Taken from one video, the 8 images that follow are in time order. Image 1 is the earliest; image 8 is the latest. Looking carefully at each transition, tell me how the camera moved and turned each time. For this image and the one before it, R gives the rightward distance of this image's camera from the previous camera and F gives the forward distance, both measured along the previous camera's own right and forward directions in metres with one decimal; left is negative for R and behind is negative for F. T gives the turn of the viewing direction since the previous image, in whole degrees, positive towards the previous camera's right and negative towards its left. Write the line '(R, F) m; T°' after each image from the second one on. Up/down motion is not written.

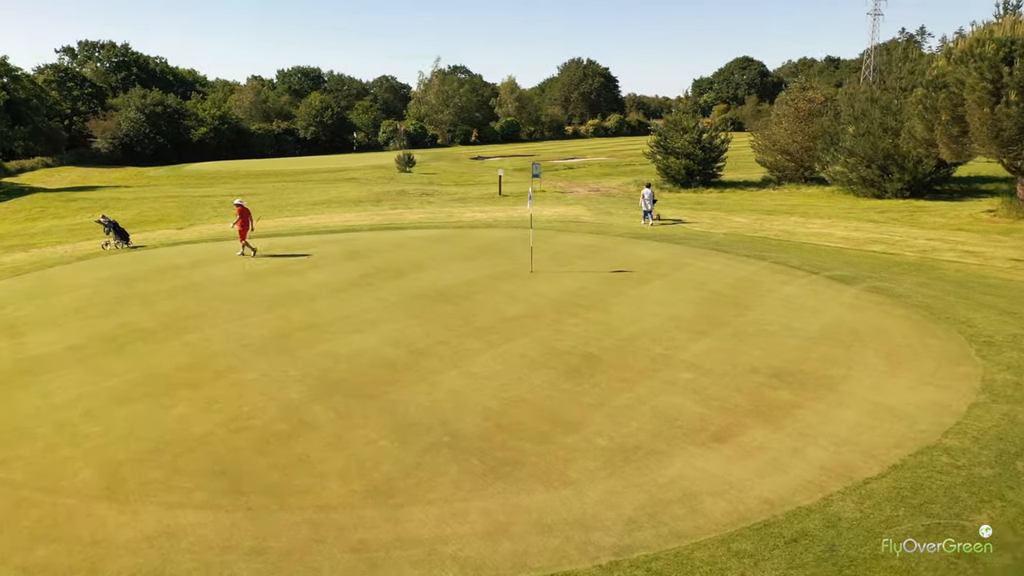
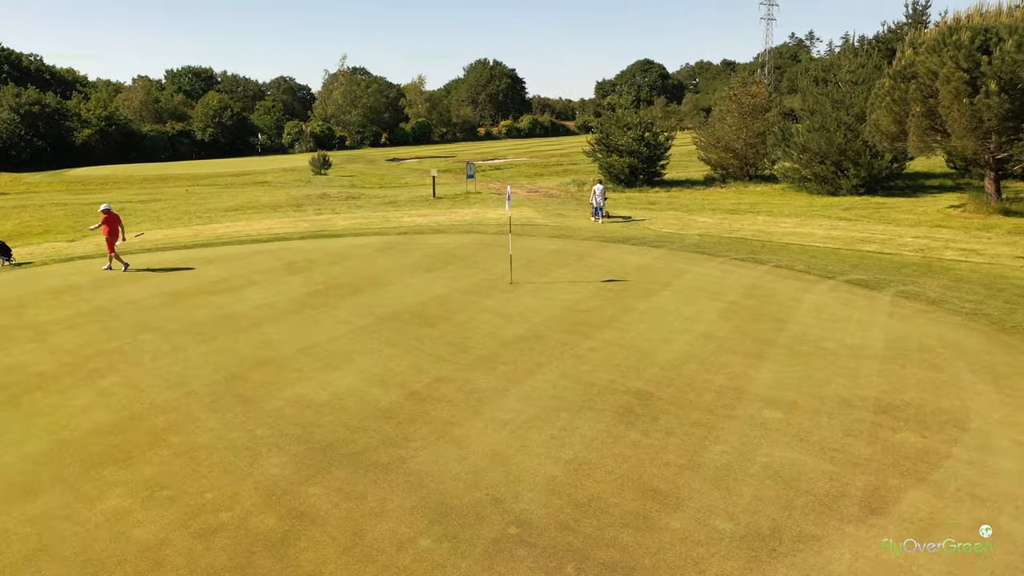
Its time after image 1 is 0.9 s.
(-1.4, +2.6) m; +7°
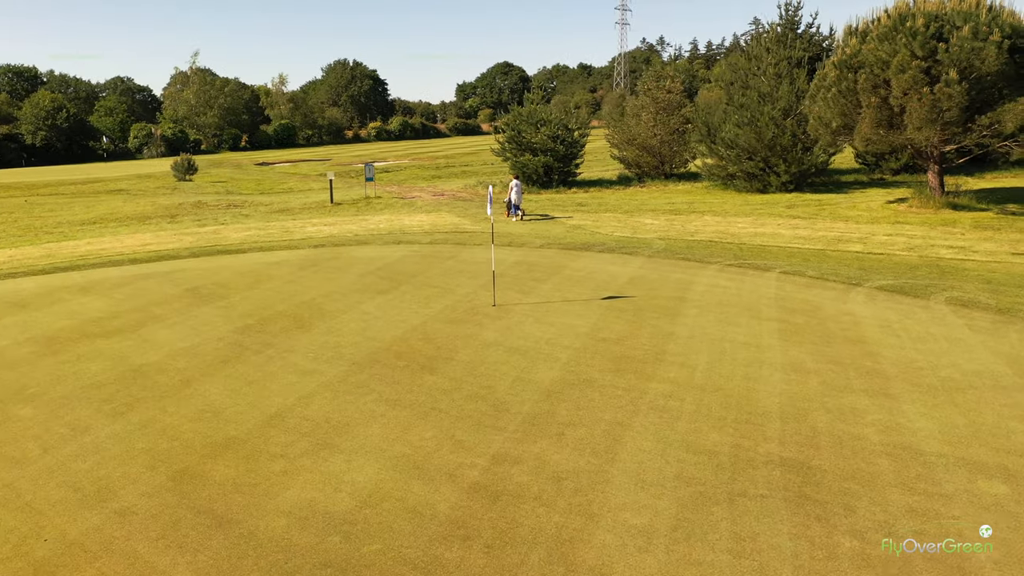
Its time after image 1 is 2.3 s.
(-1.9, +3.1) m; +10°
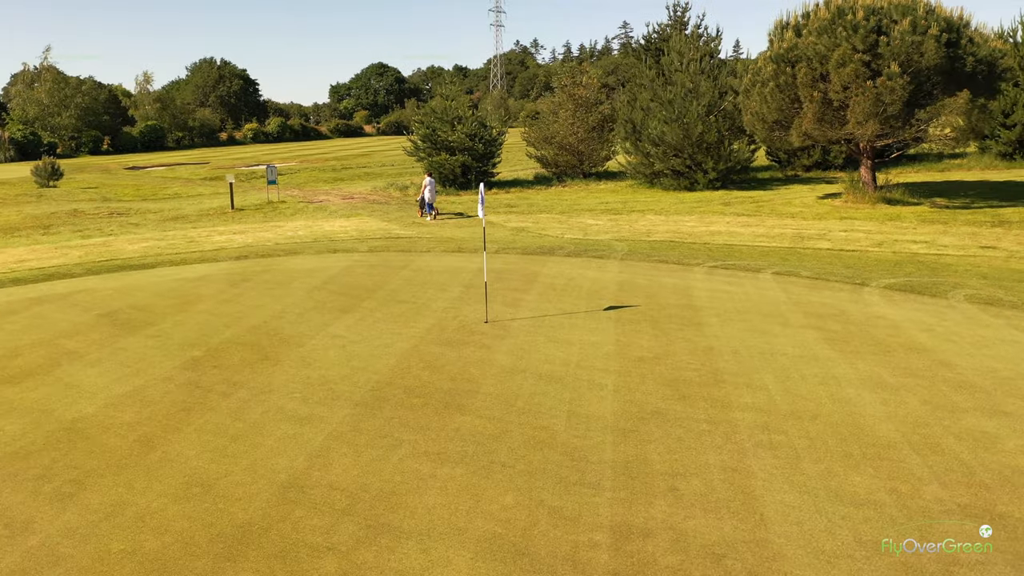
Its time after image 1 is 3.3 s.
(-1.6, +1.8) m; +9°
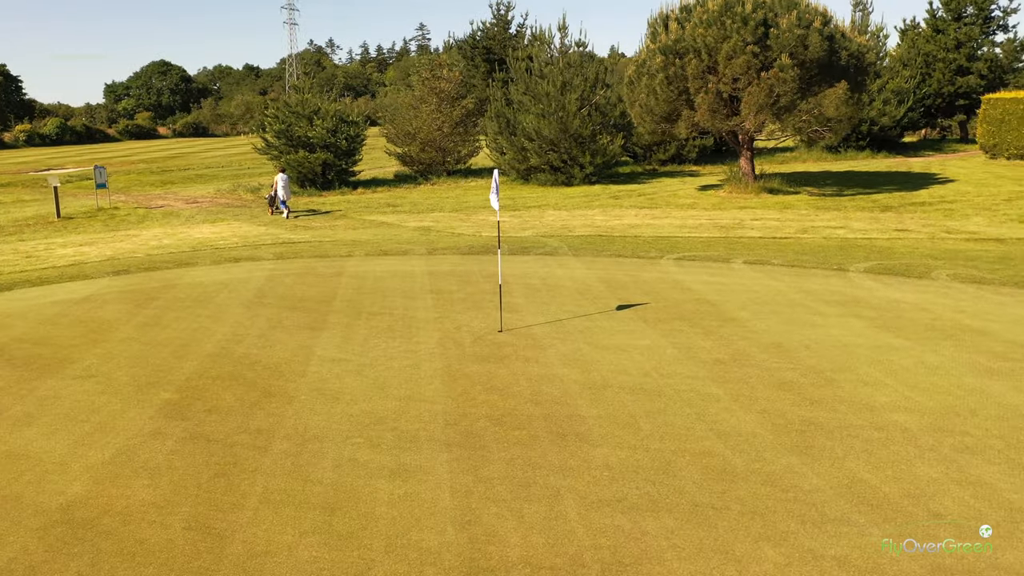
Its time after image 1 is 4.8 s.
(-2.5, +1.8) m; +14°
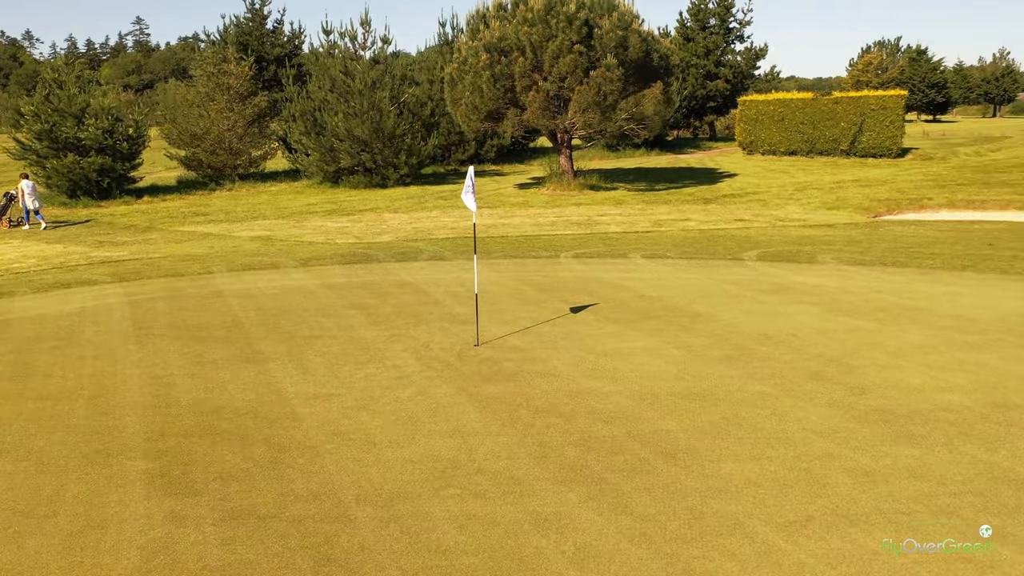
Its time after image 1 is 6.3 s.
(-2.4, +1.2) m; +18°
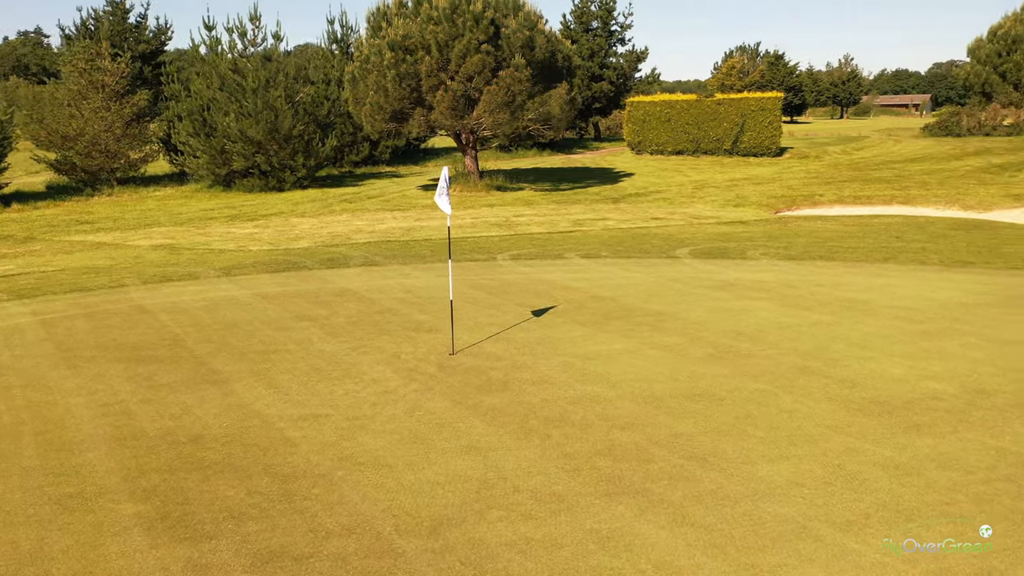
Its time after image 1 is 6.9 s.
(-1.0, +0.4) m; +9°
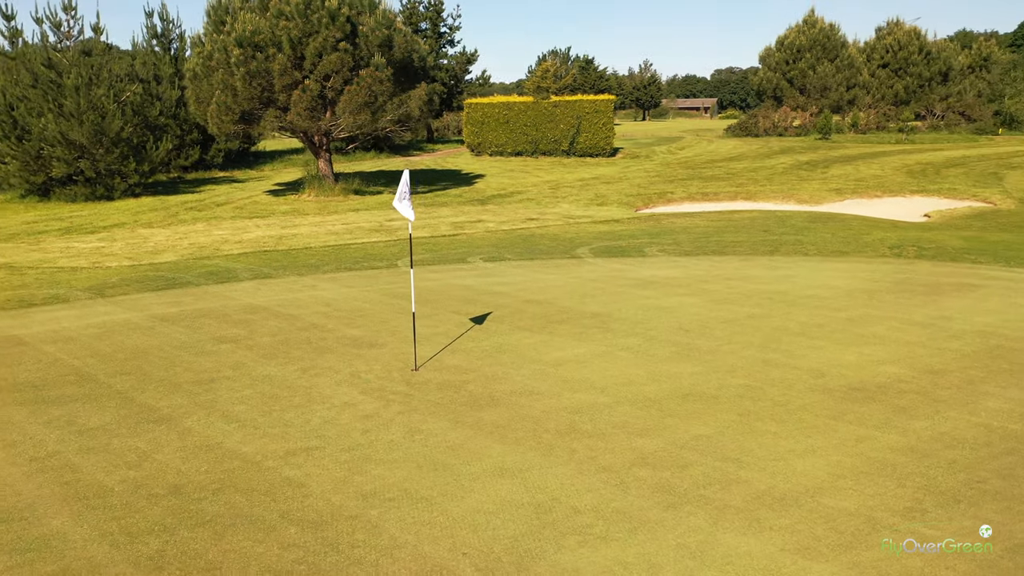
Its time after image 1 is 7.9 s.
(-1.4, +0.5) m; +13°
